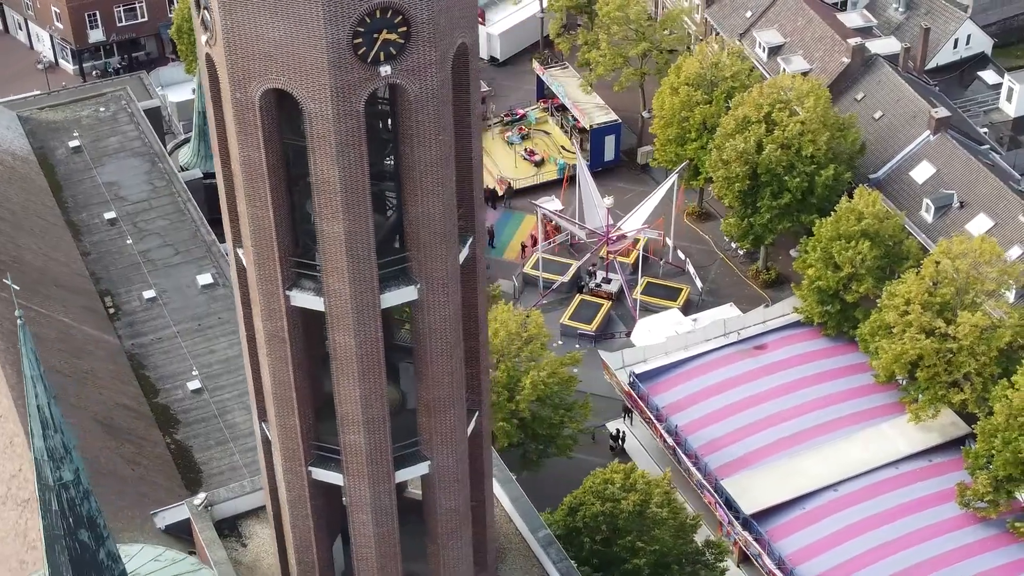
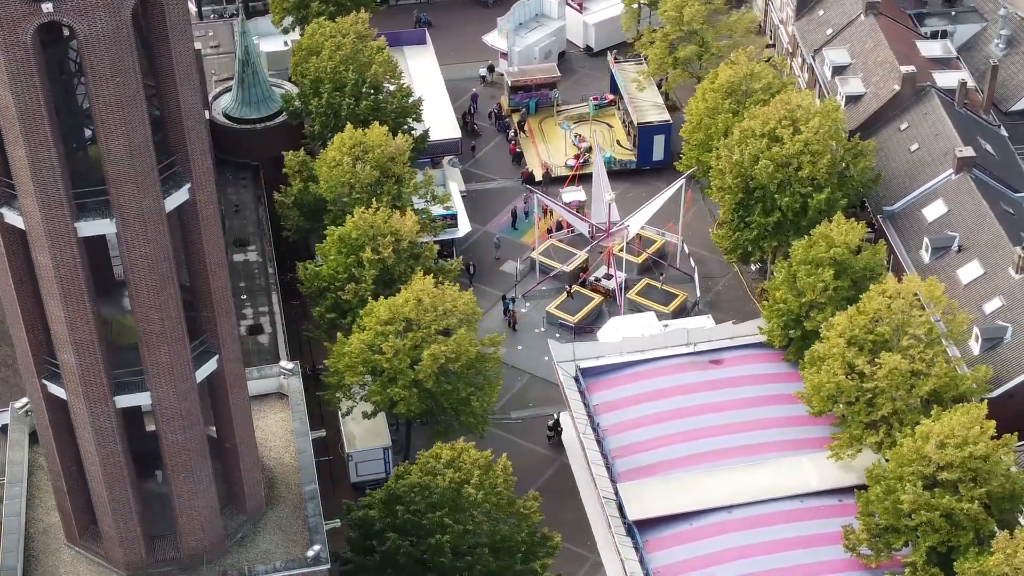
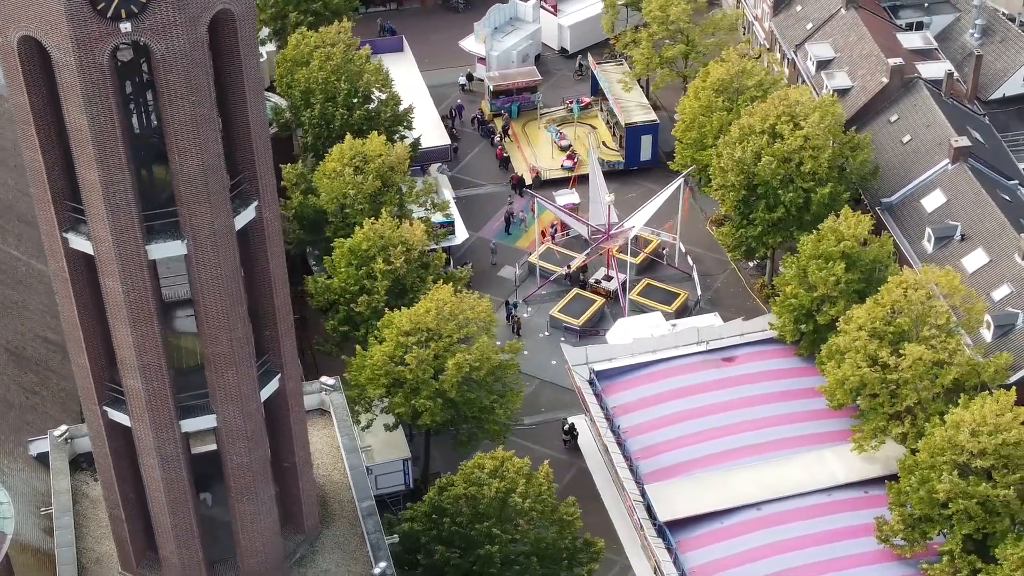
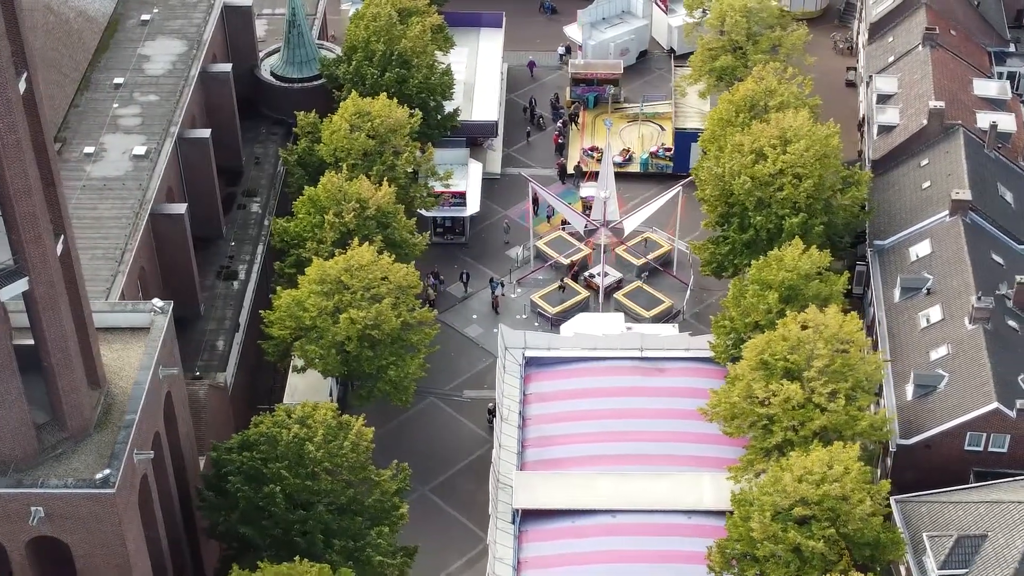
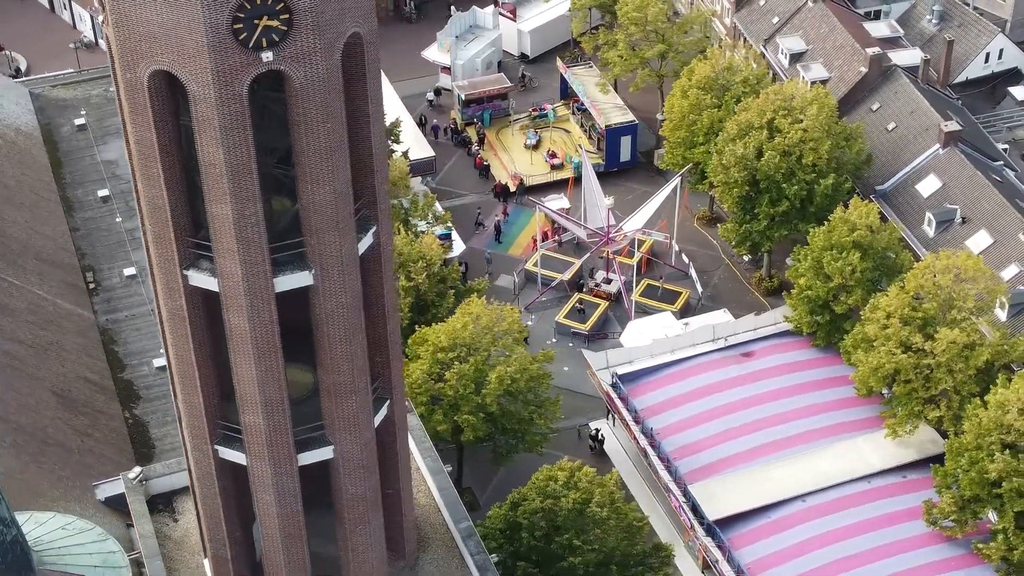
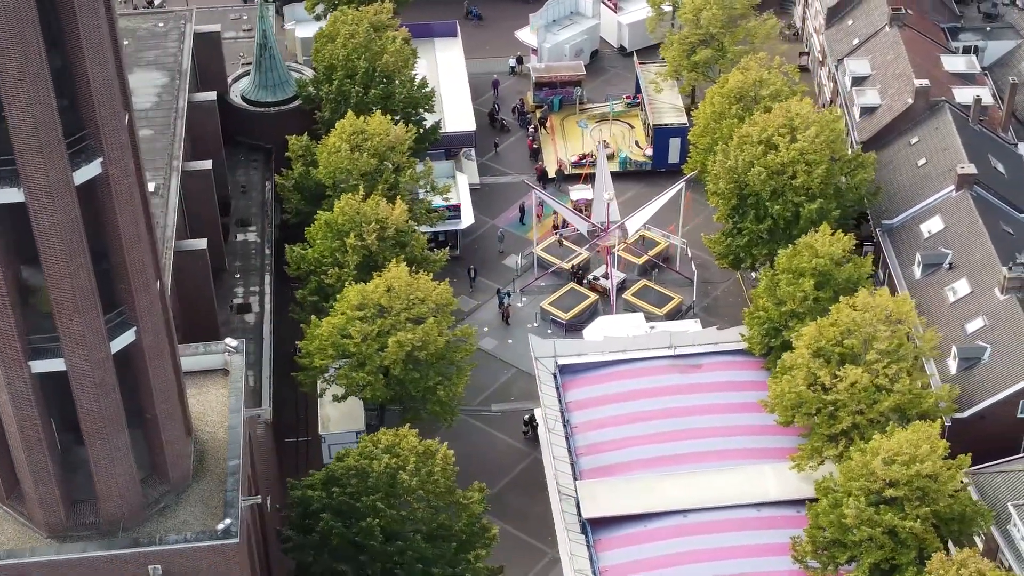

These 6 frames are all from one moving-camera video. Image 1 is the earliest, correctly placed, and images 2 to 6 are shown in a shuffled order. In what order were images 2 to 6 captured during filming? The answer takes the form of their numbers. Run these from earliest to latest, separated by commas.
5, 3, 2, 6, 4
